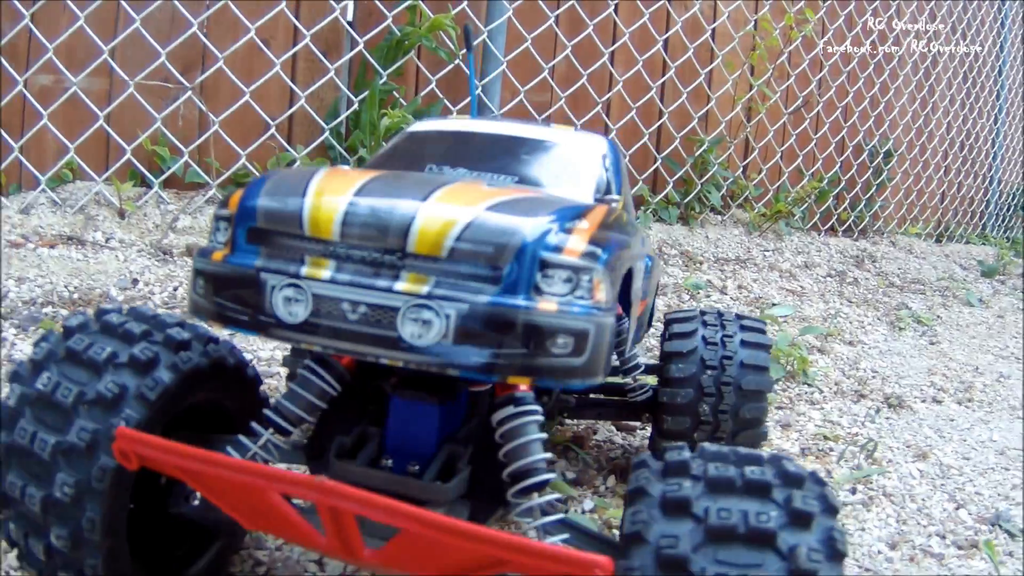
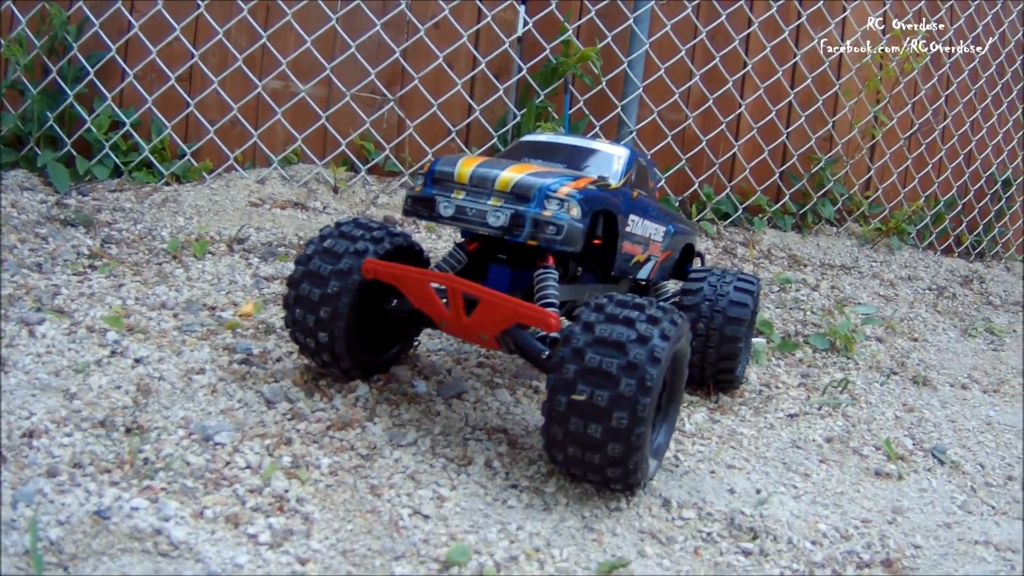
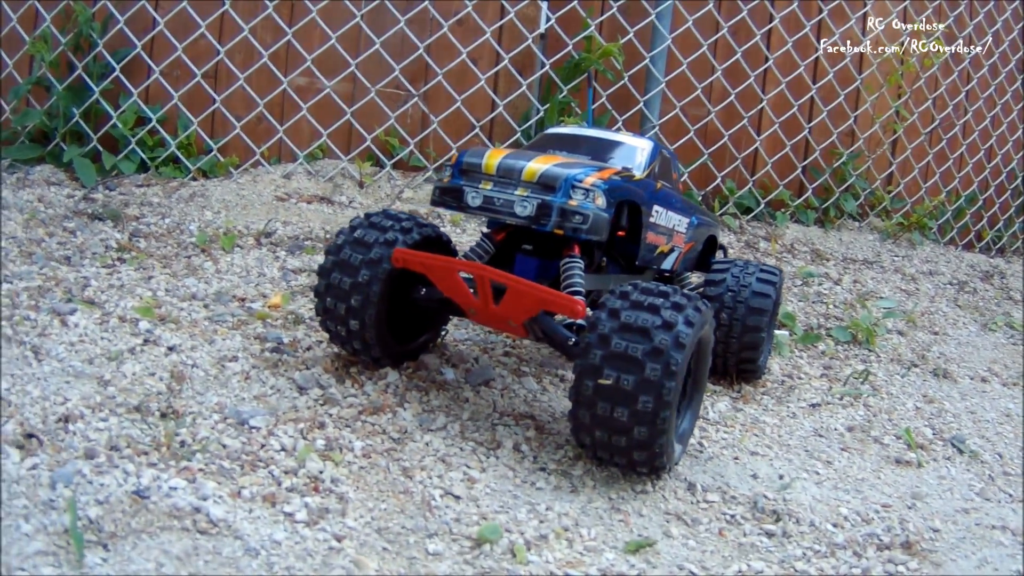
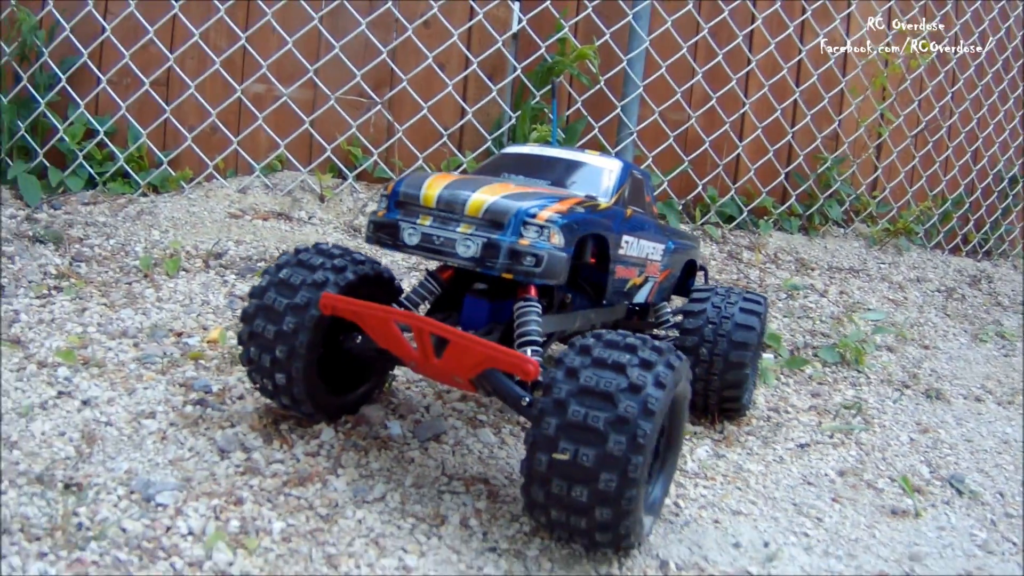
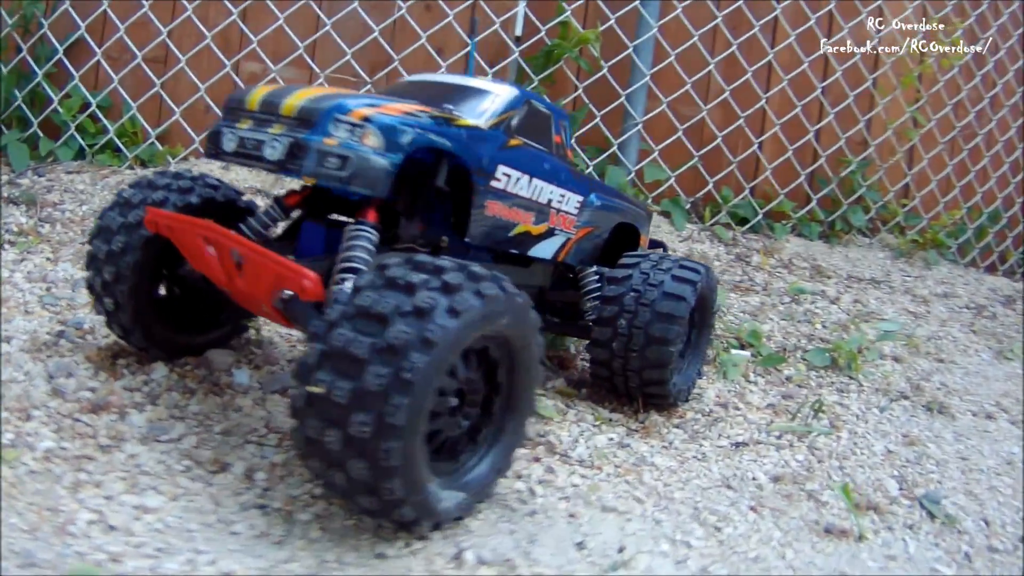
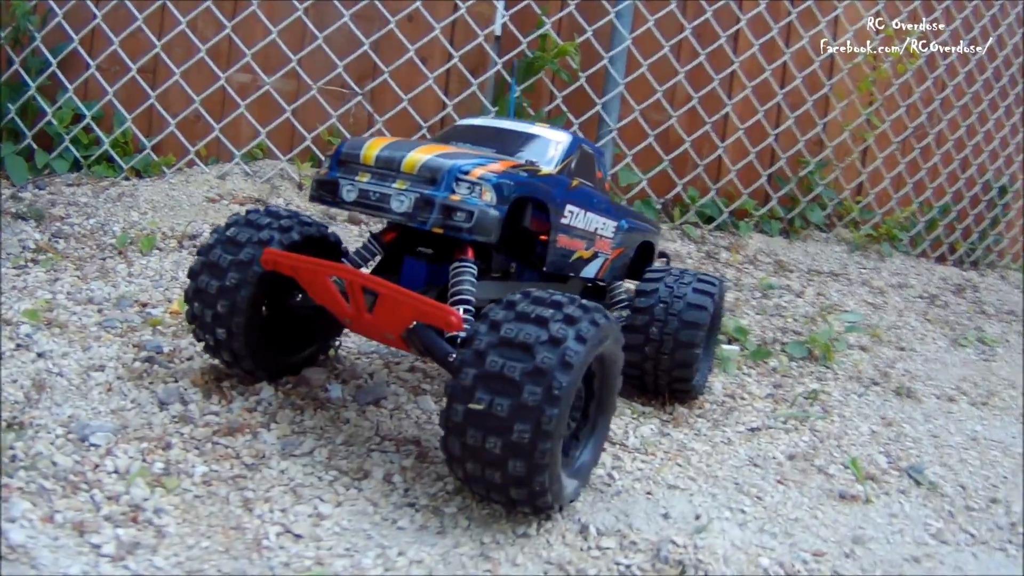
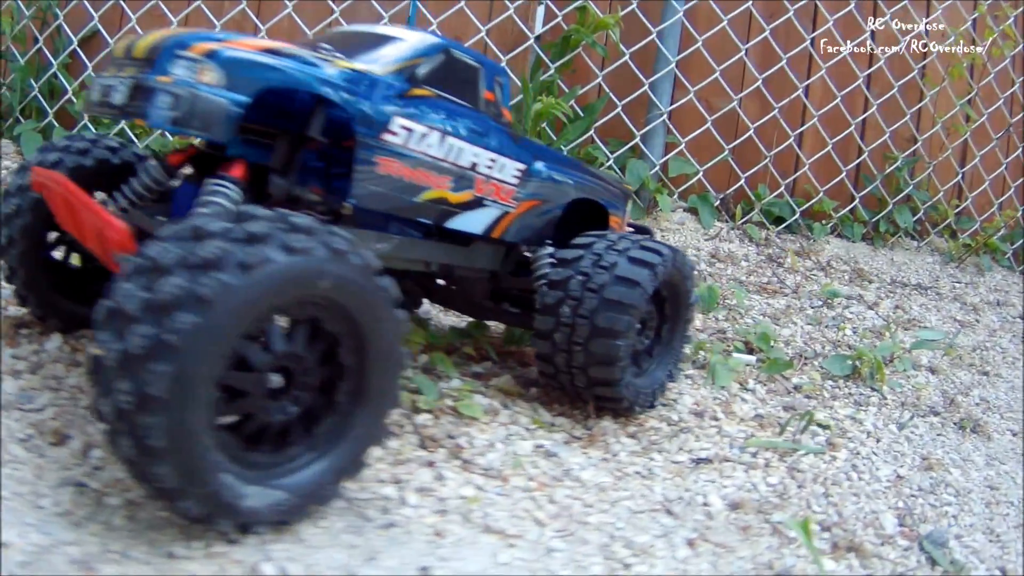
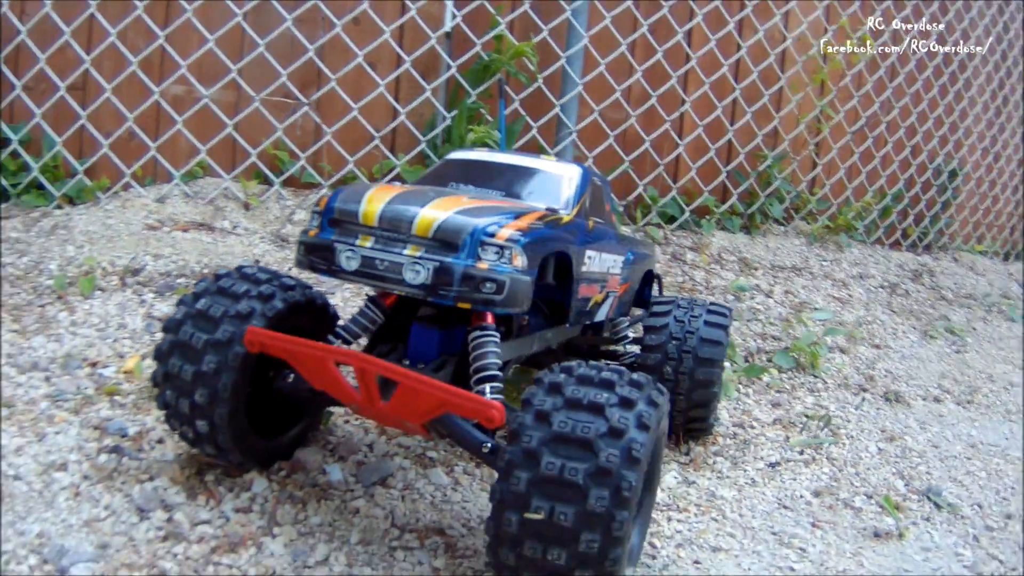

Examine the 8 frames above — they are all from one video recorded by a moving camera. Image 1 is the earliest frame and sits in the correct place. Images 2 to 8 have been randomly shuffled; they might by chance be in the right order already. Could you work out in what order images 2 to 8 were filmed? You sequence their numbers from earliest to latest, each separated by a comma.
8, 4, 3, 2, 6, 5, 7
